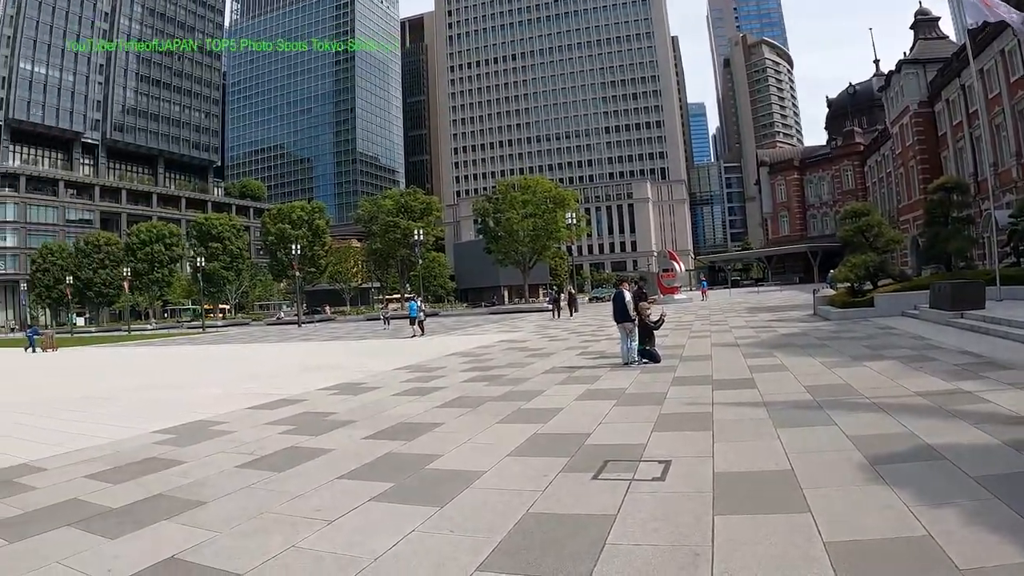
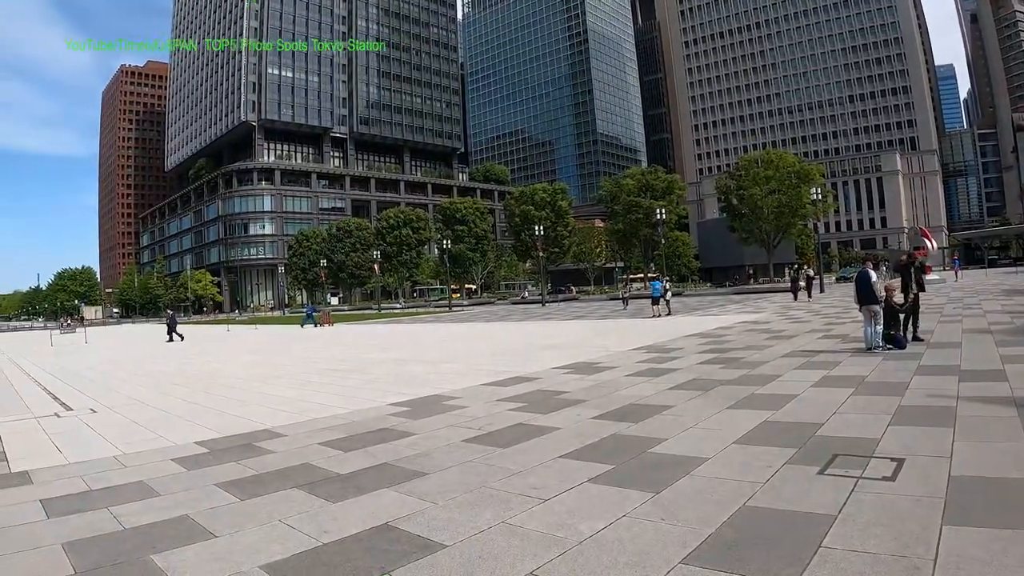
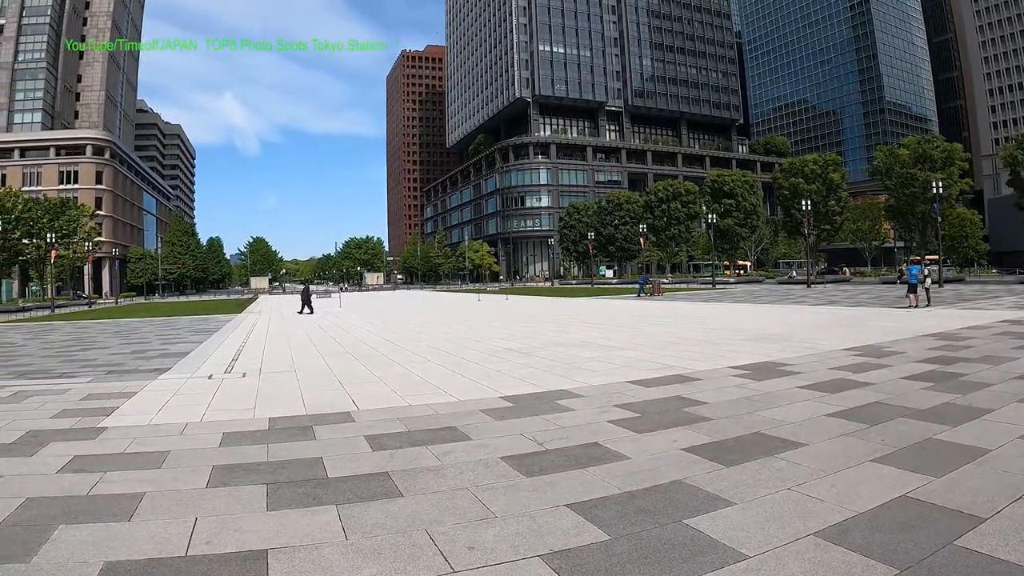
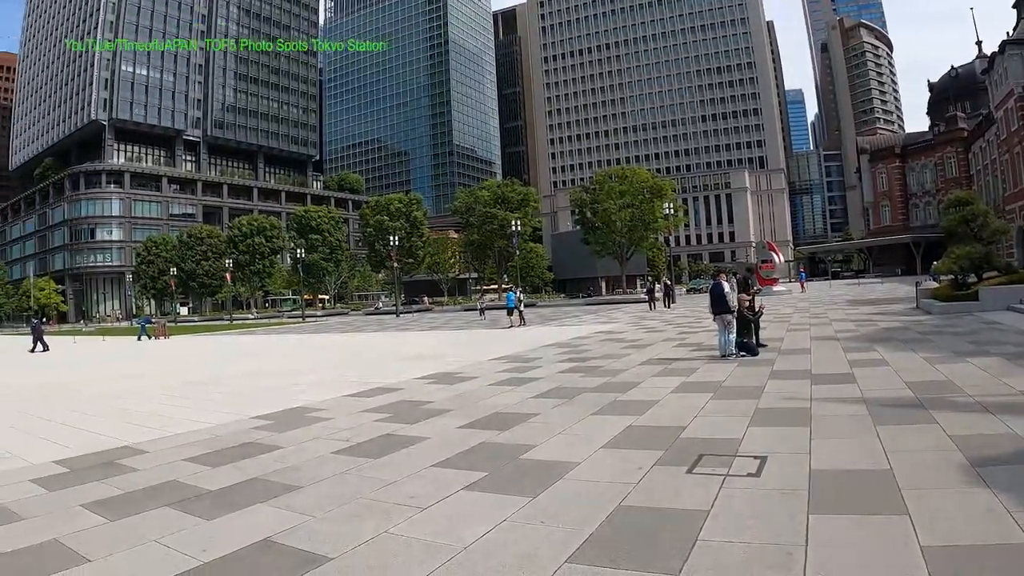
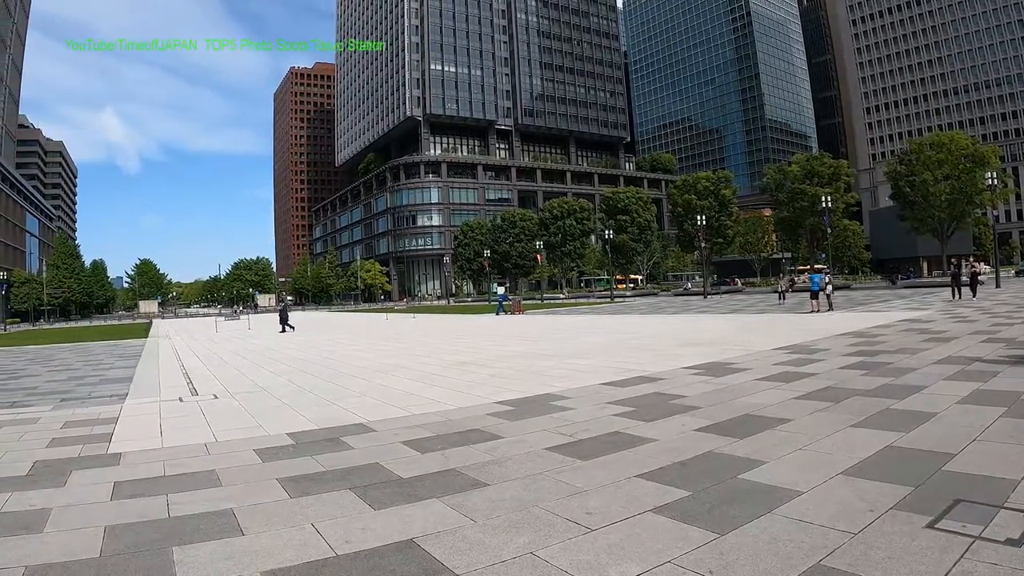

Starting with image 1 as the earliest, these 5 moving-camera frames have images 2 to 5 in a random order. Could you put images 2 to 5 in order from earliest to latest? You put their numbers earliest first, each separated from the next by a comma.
4, 2, 5, 3
